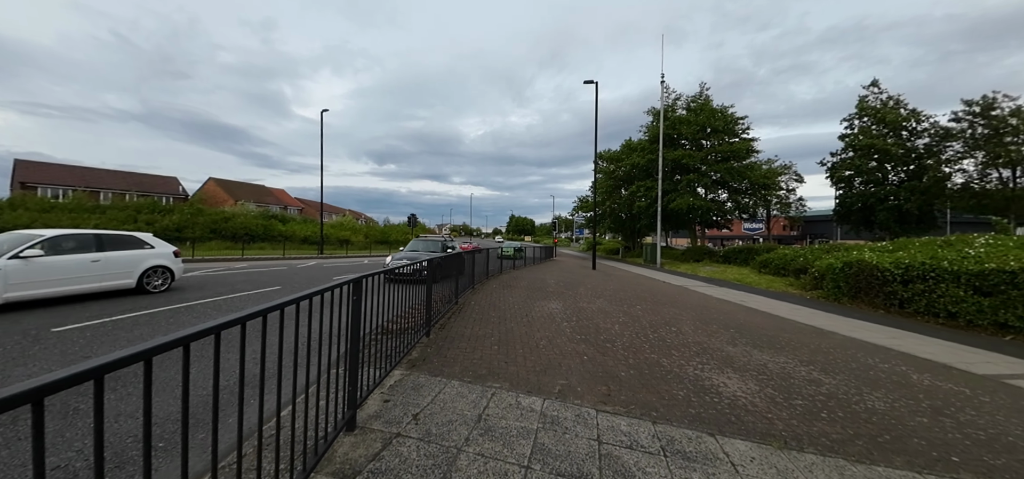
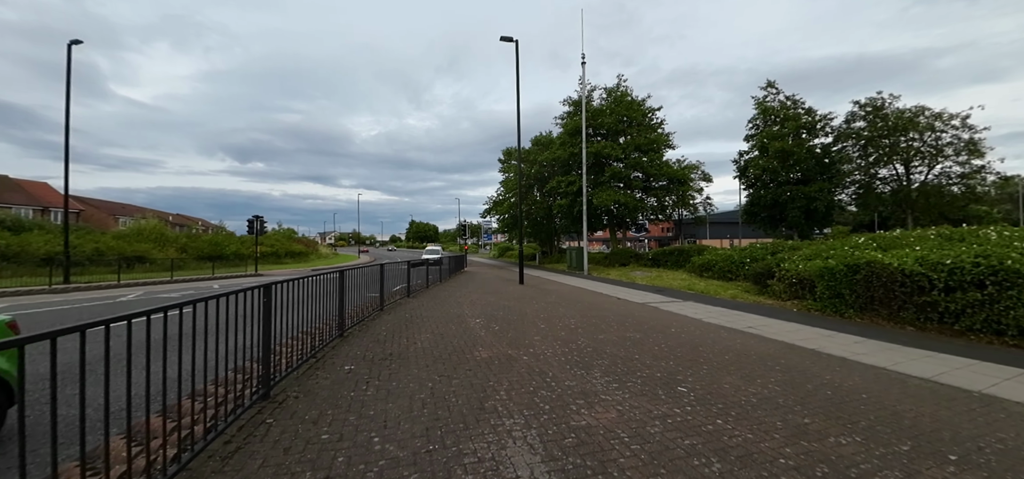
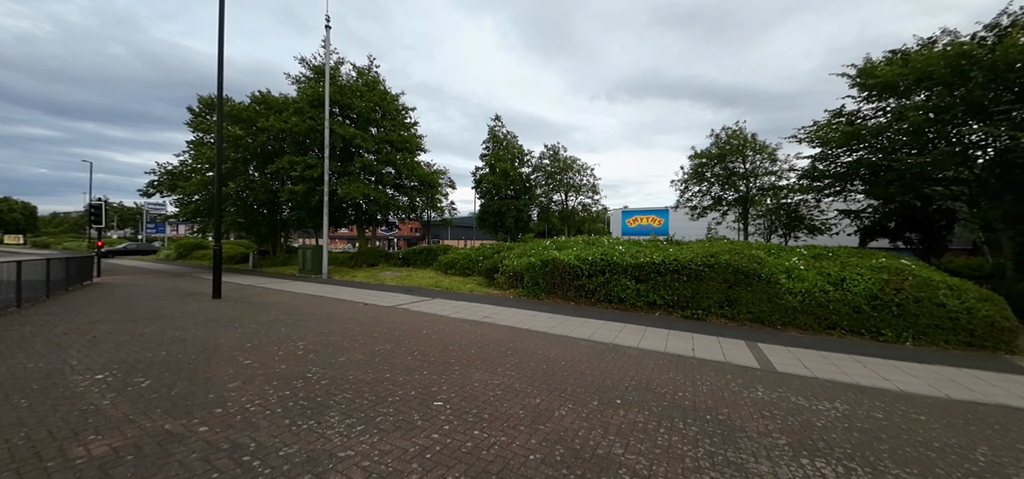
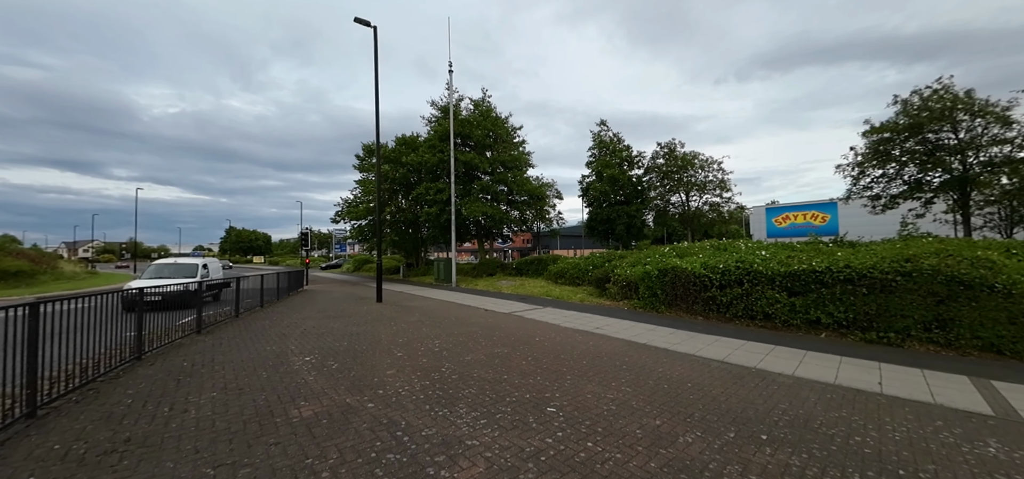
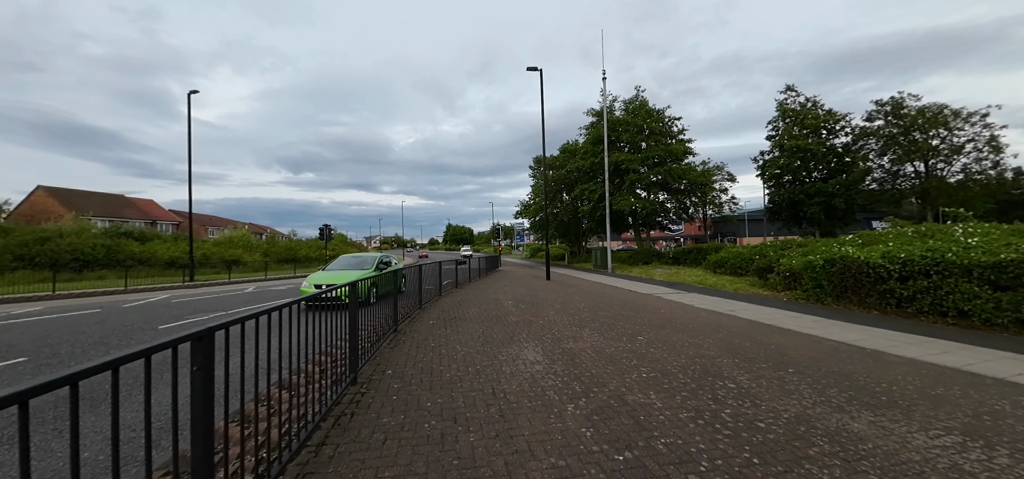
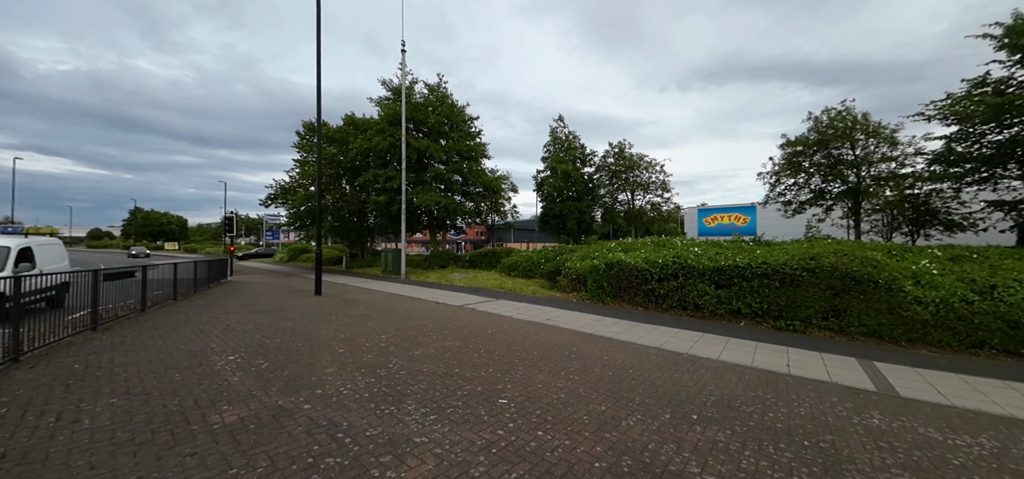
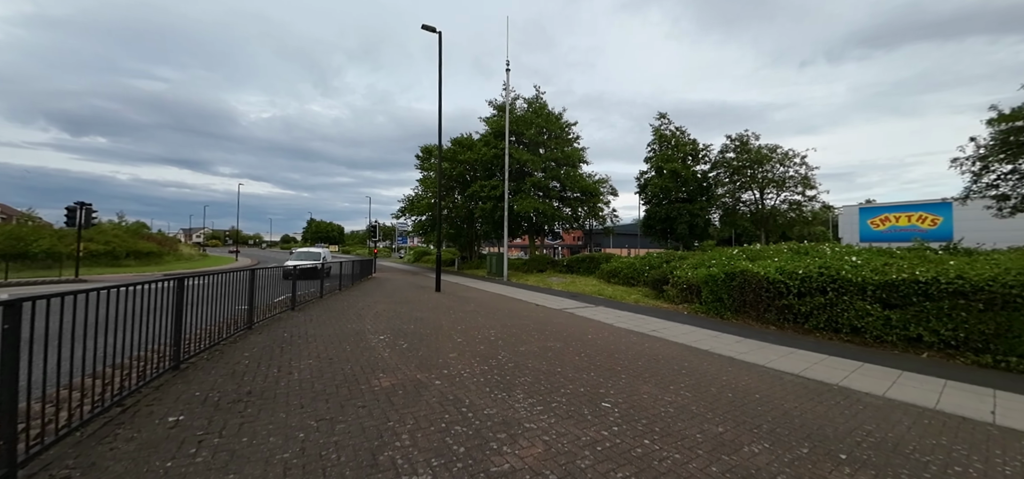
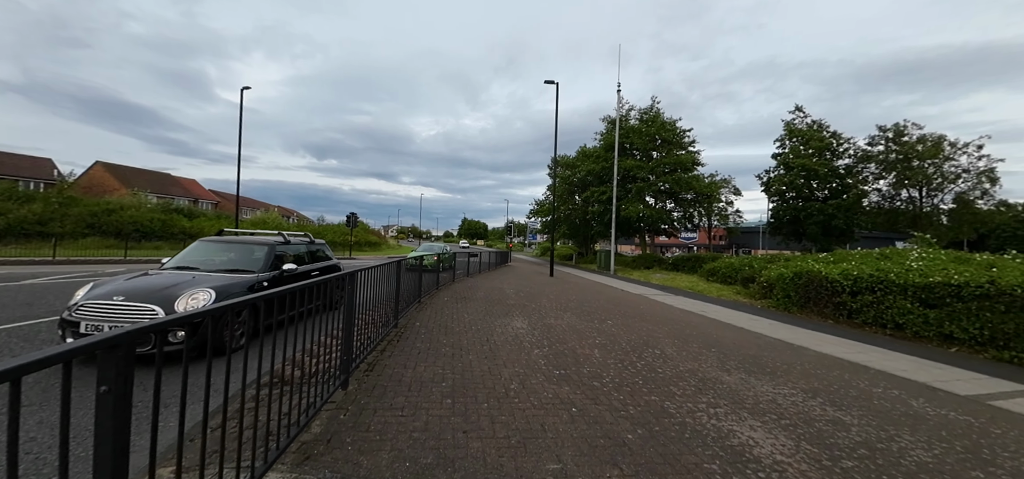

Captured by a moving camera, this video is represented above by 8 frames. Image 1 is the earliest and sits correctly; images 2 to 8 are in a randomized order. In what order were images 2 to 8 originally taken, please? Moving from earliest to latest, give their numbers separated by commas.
8, 5, 2, 7, 4, 6, 3
